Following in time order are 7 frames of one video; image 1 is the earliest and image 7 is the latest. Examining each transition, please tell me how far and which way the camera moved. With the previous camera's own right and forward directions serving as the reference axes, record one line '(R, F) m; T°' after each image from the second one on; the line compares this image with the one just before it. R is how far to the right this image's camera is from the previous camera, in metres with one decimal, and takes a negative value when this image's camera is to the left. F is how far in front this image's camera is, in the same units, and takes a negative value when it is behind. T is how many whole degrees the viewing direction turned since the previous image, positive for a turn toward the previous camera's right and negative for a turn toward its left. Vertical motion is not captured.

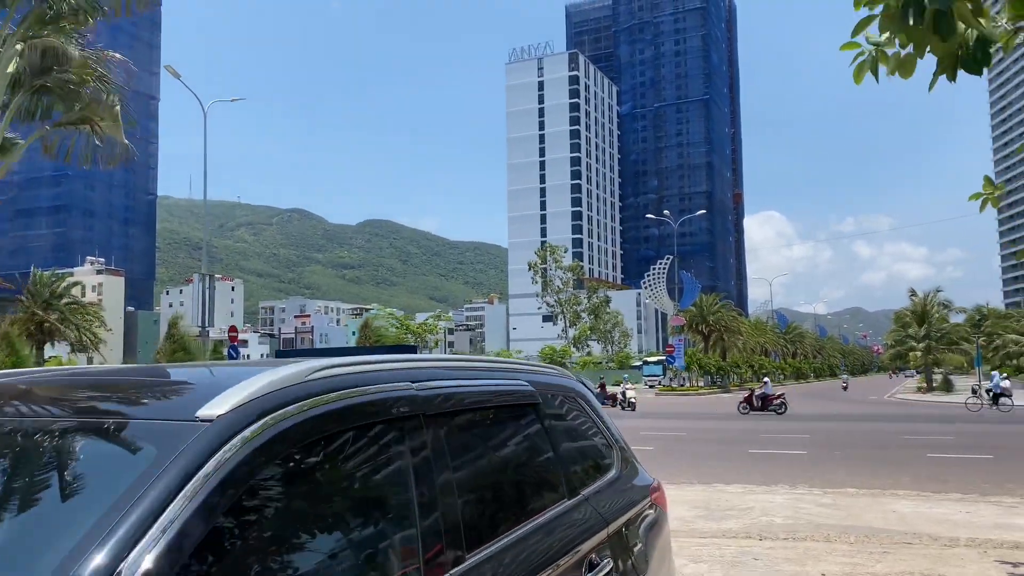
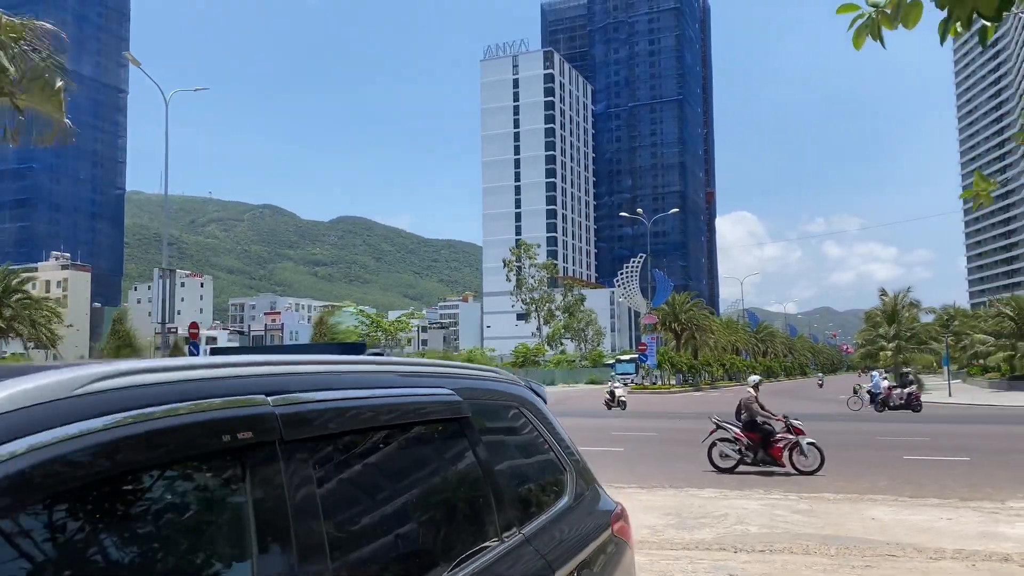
(+0.1, +0.6) m; +2°
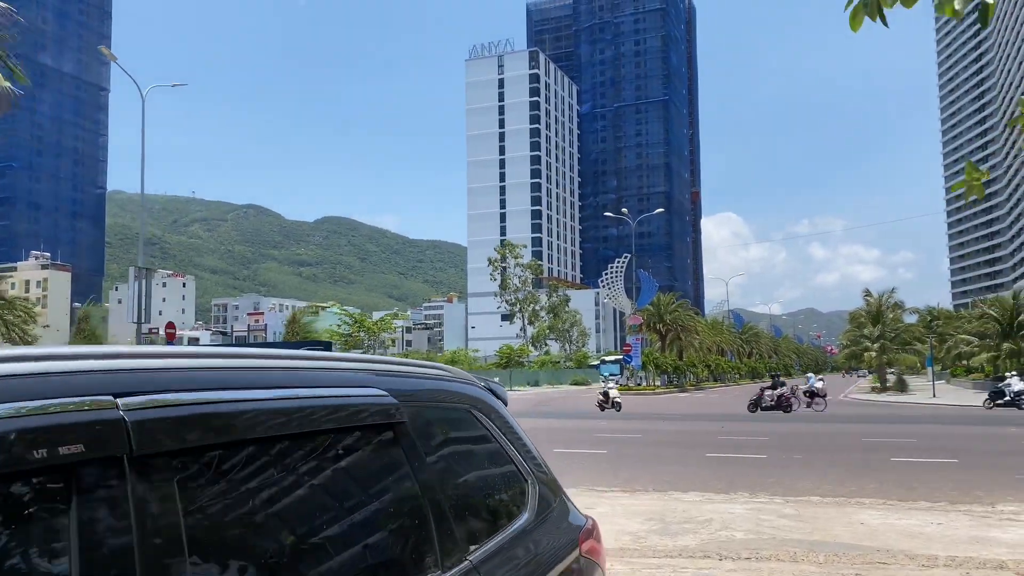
(+0.1, +0.4) m; +1°
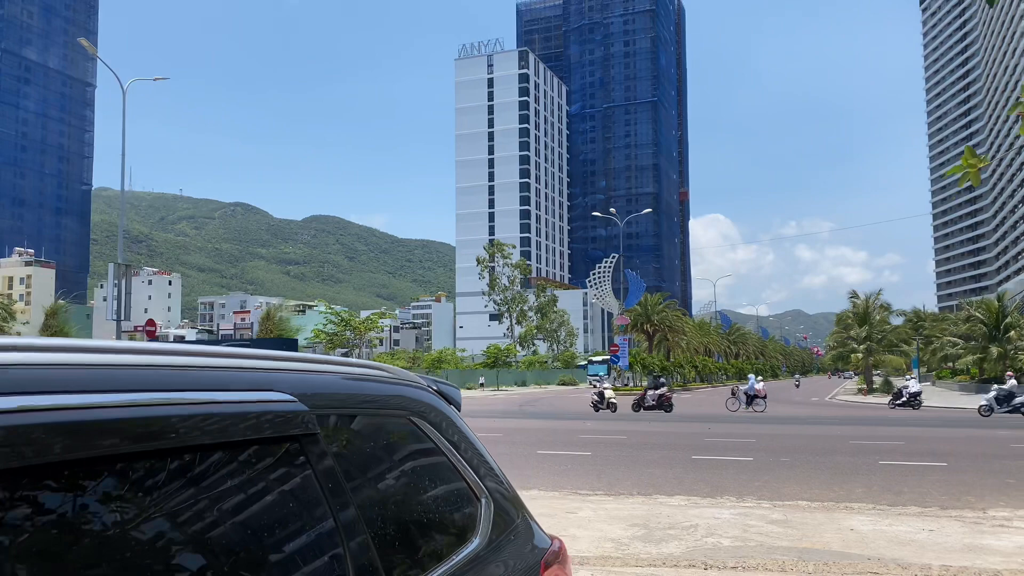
(+0.1, +0.4) m; +1°
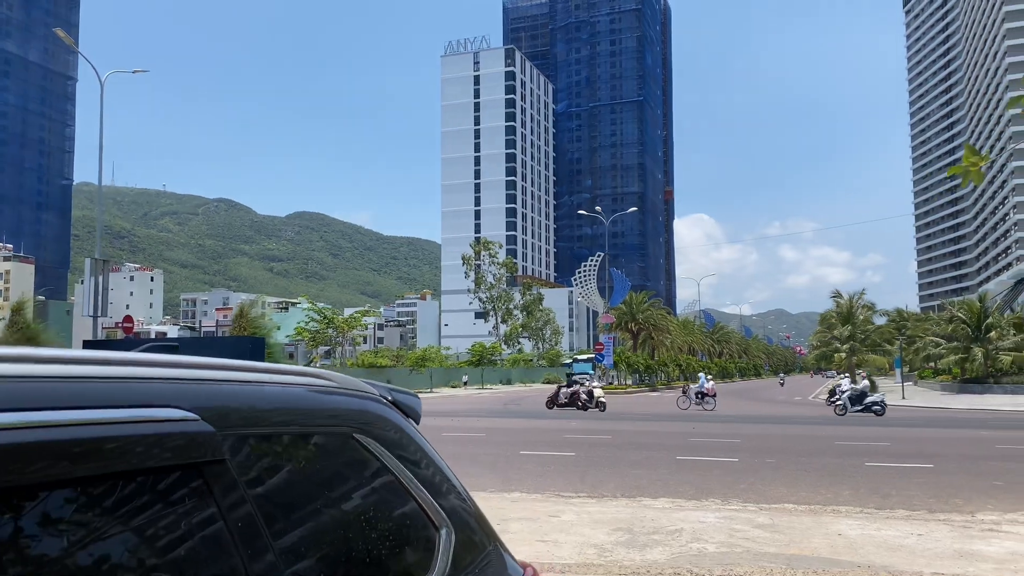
(0.0, +0.3) m; +1°
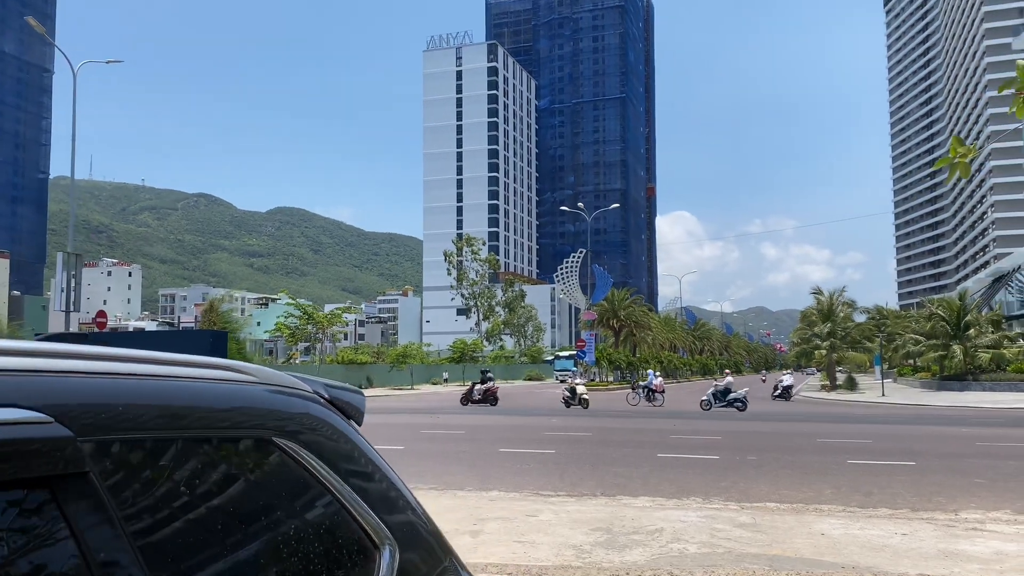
(+0.1, +0.3) m; +1°
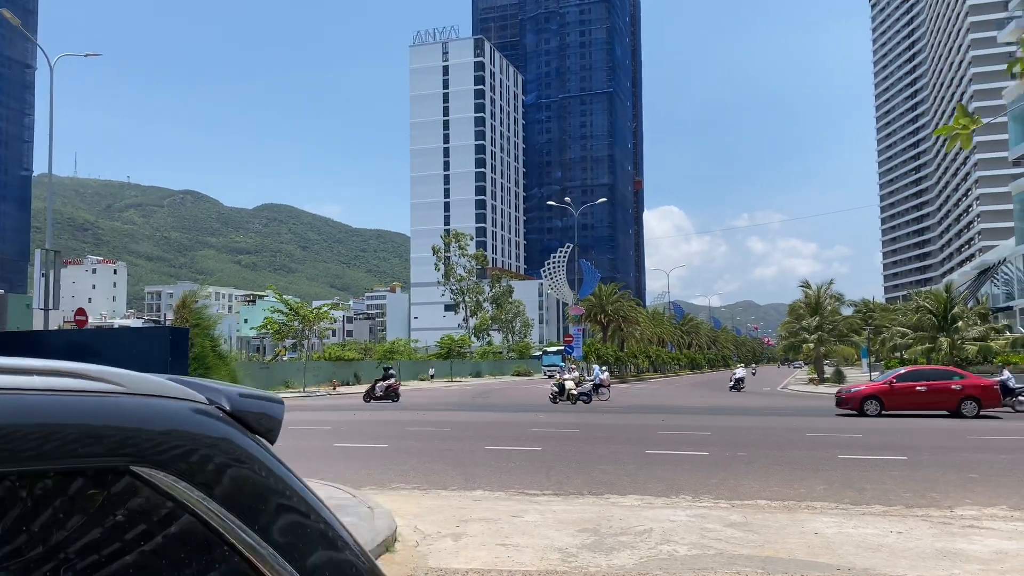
(+0.1, +0.3) m; +1°
